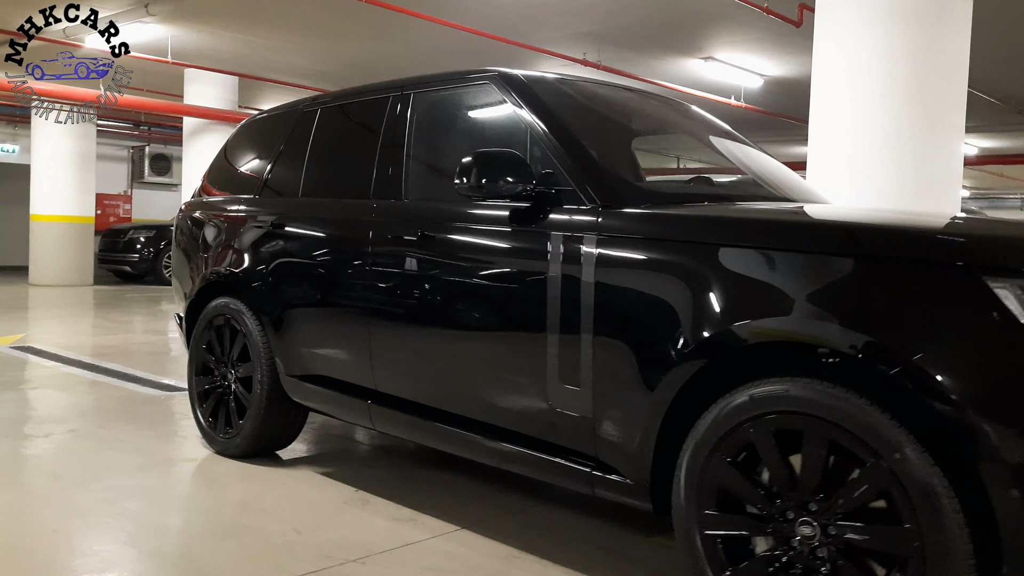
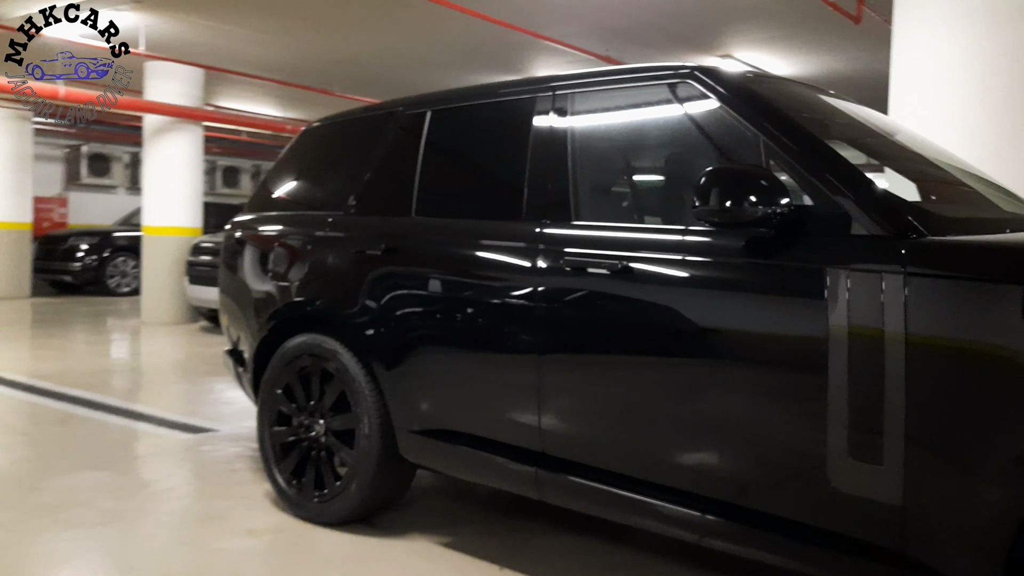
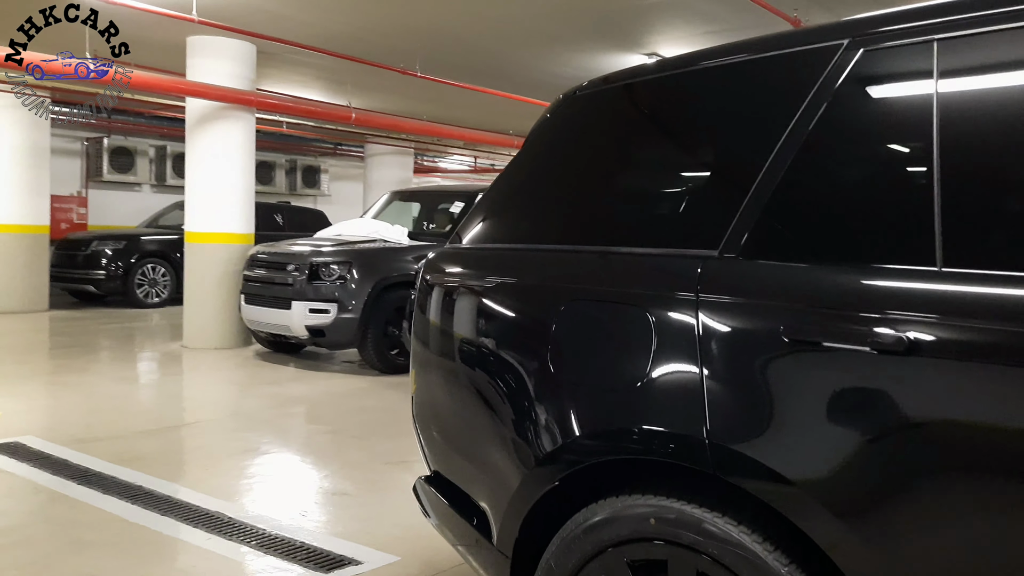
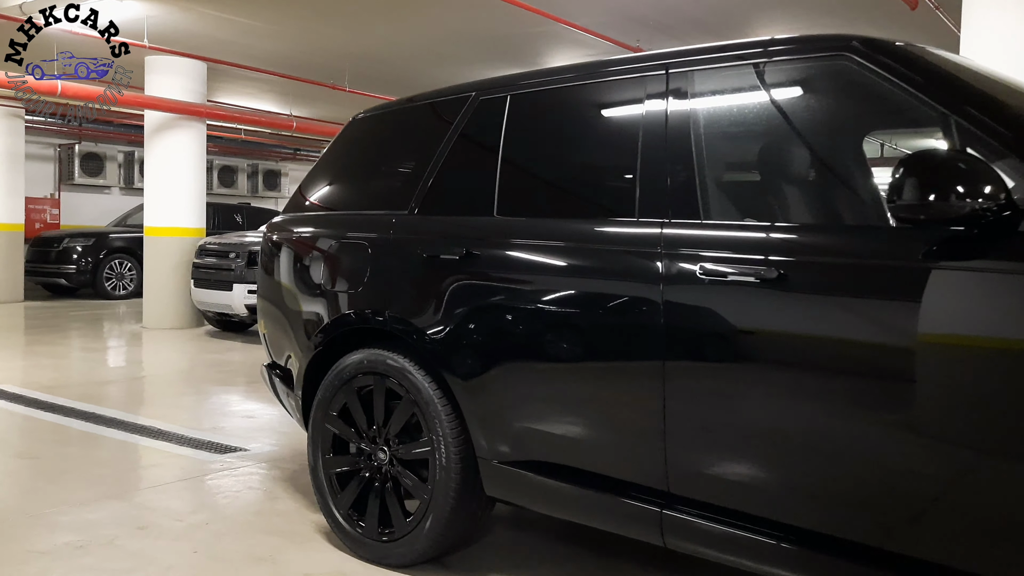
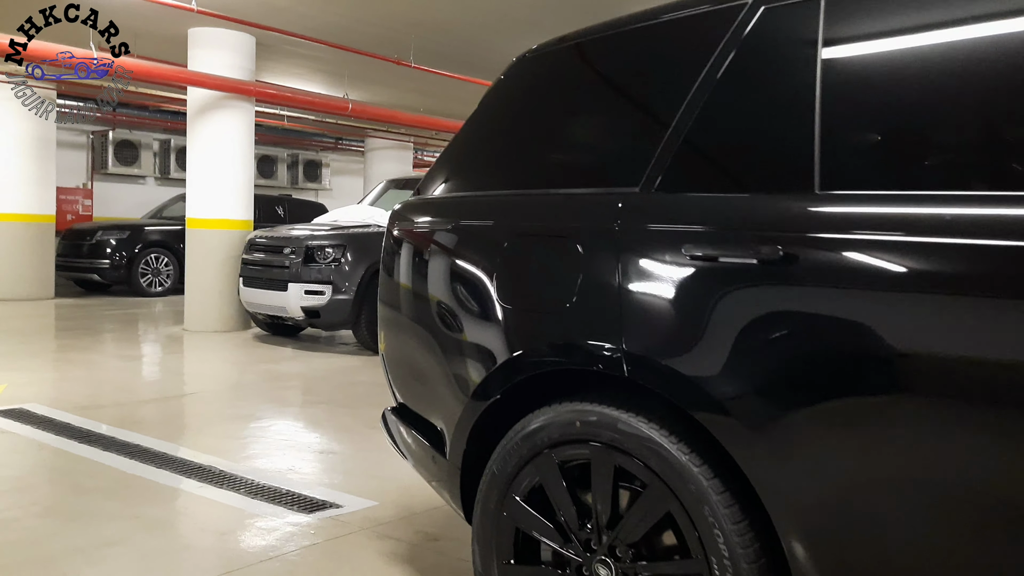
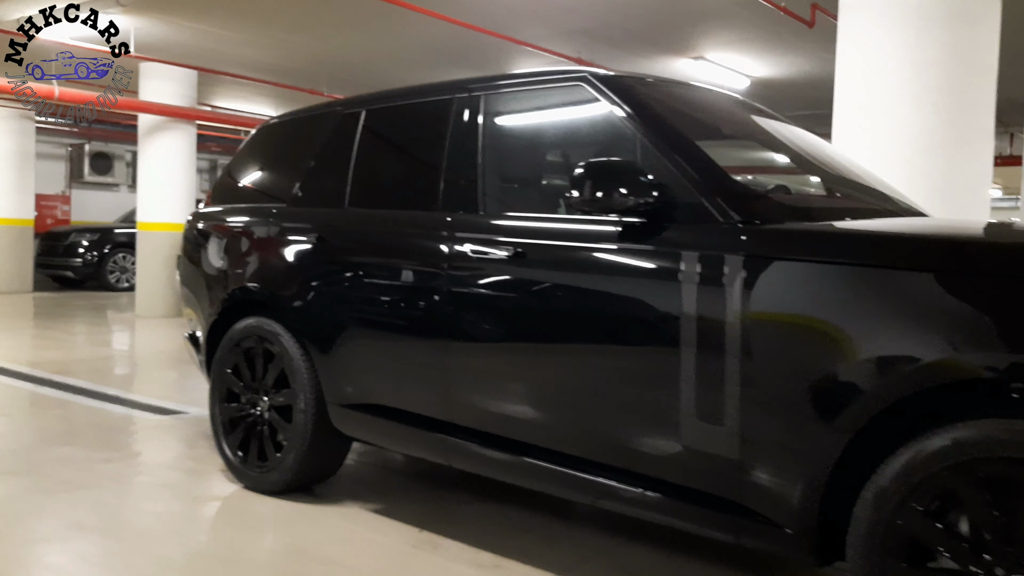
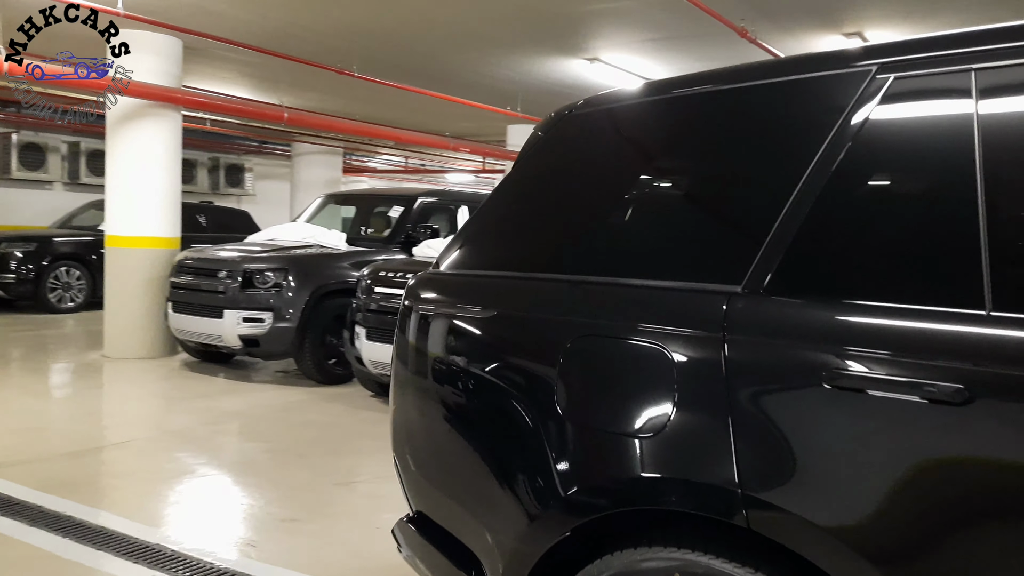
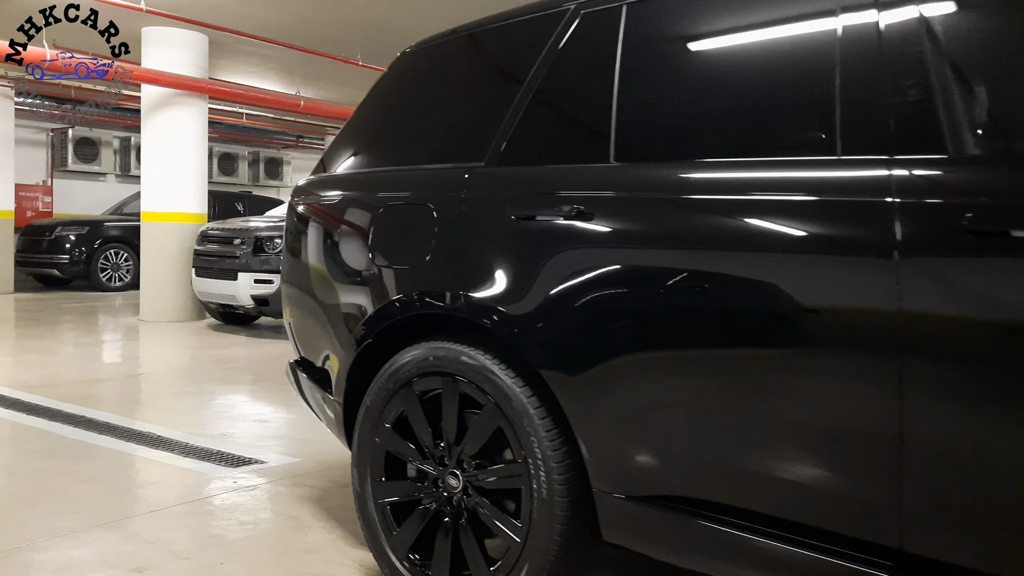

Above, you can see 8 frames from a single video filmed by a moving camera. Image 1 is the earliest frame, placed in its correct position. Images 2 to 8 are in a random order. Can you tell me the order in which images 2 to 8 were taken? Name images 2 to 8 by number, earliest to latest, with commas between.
6, 2, 4, 8, 5, 3, 7
